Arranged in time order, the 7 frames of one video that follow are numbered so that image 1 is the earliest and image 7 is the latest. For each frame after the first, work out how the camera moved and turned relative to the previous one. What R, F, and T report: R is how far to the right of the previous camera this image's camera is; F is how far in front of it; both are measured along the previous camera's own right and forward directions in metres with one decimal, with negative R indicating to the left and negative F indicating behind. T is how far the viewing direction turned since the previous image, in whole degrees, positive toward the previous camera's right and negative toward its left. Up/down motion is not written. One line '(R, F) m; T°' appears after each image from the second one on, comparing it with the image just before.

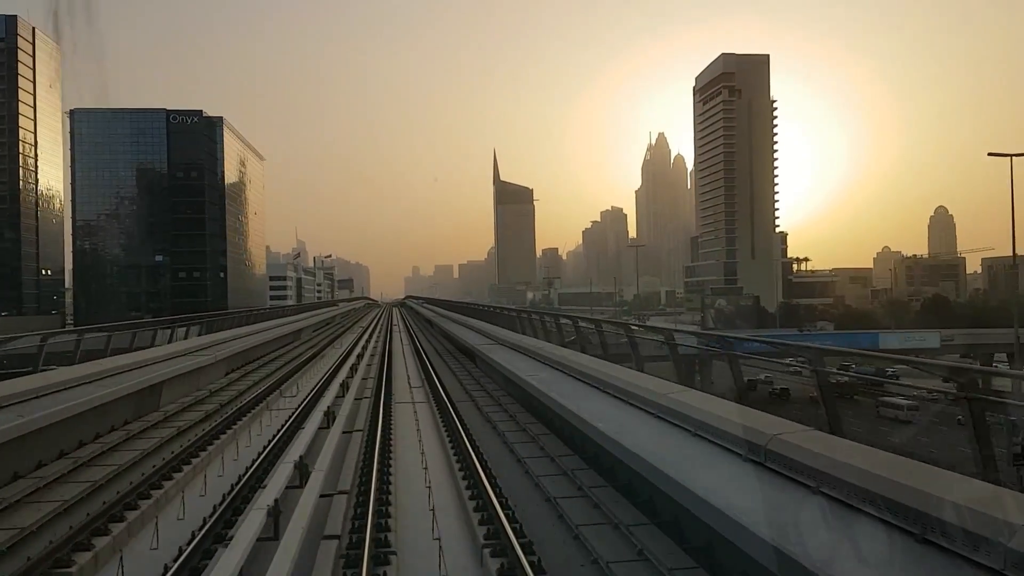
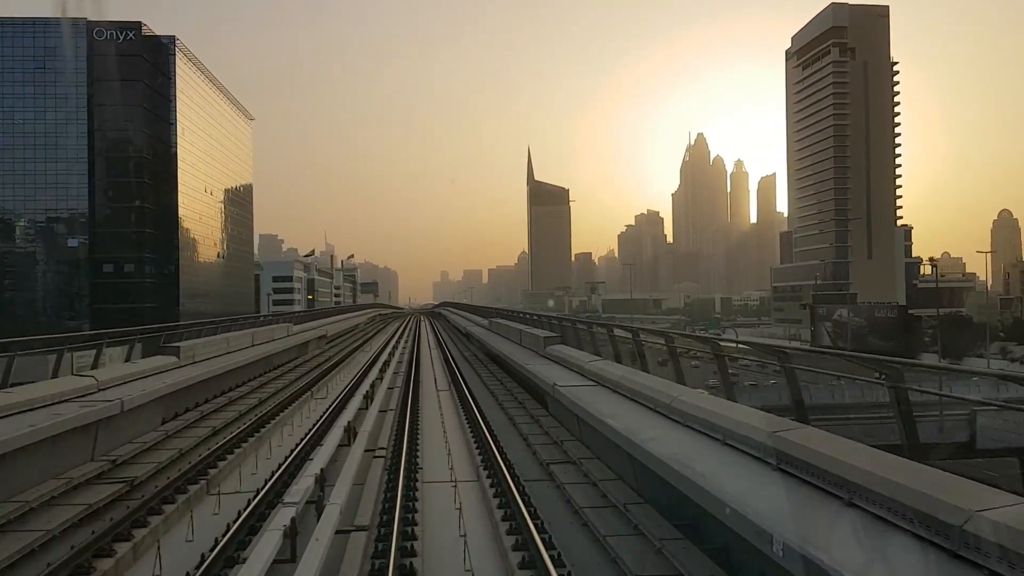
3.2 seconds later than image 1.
(-0.2, +0.9) m; -2°
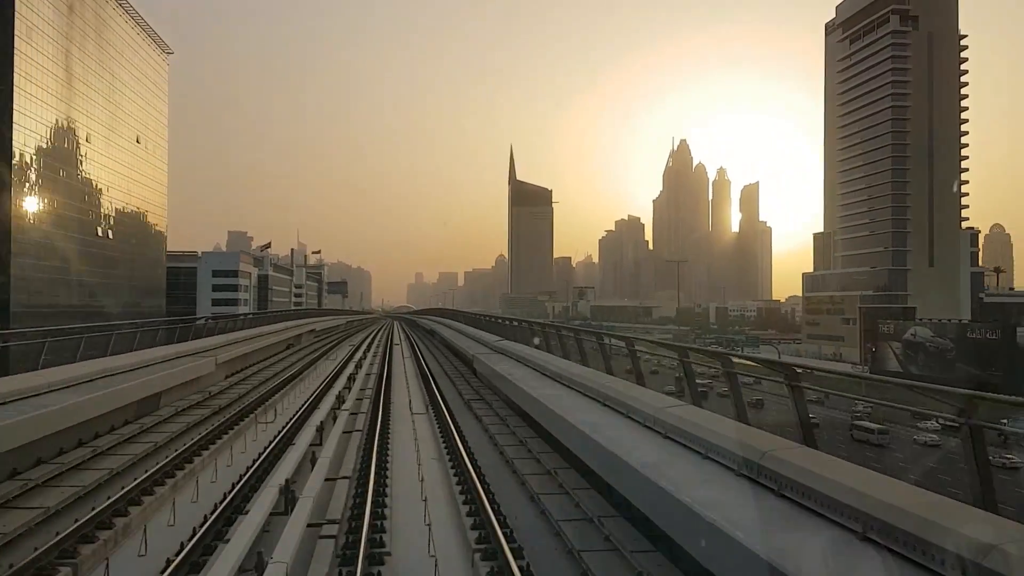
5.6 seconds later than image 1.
(-0.1, +0.7) m; +2°
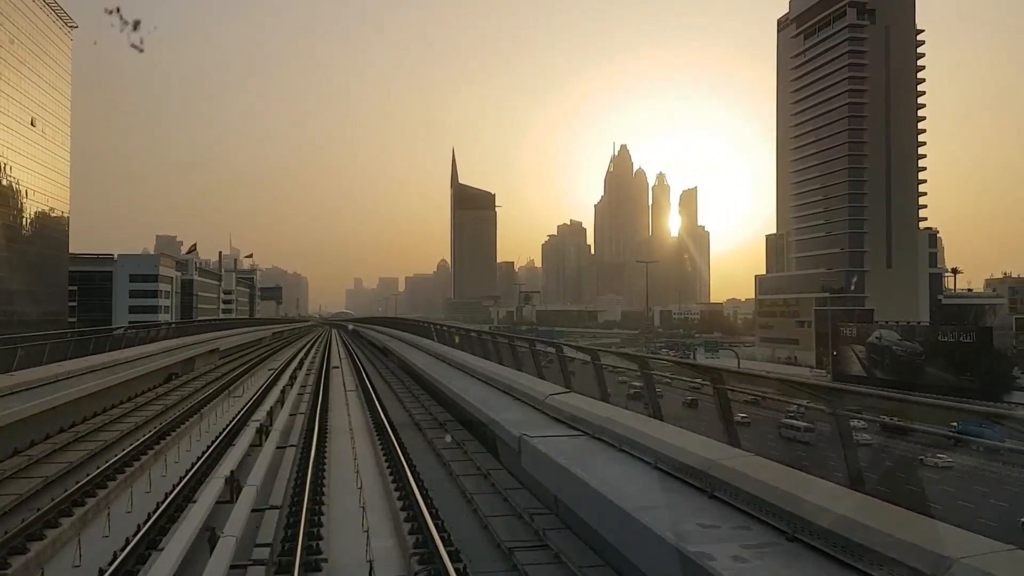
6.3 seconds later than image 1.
(0.0, +0.2) m; +5°
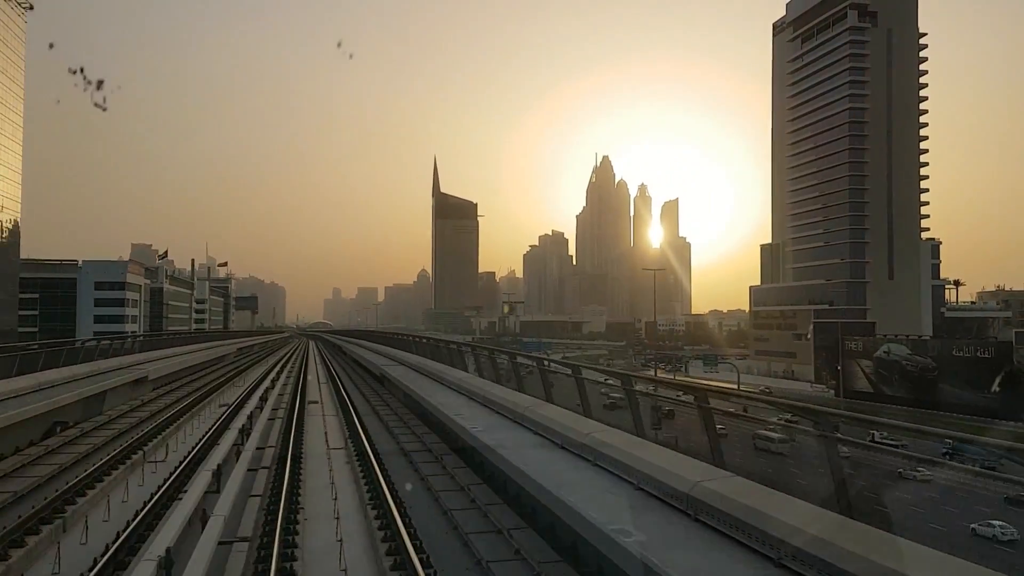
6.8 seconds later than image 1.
(0.0, +0.2) m; +2°
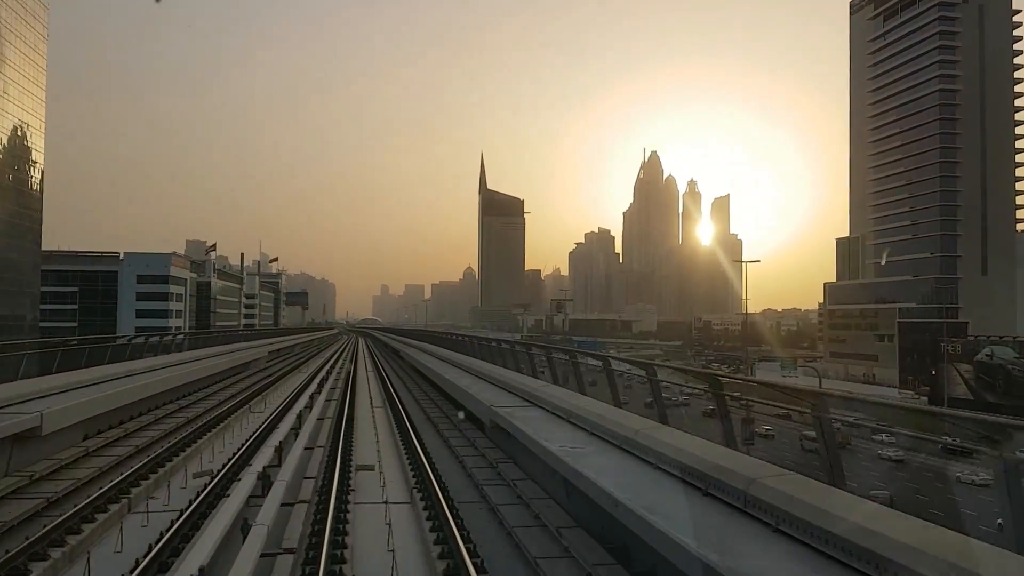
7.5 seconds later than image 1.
(-0.1, +0.1) m; -4°
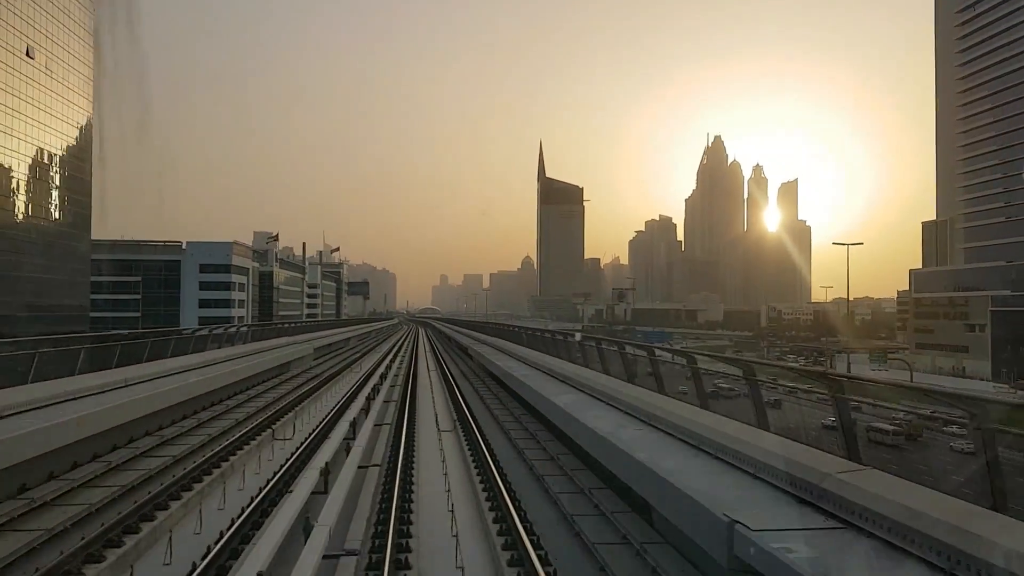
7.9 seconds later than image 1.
(0.0, +0.1) m; -5°
